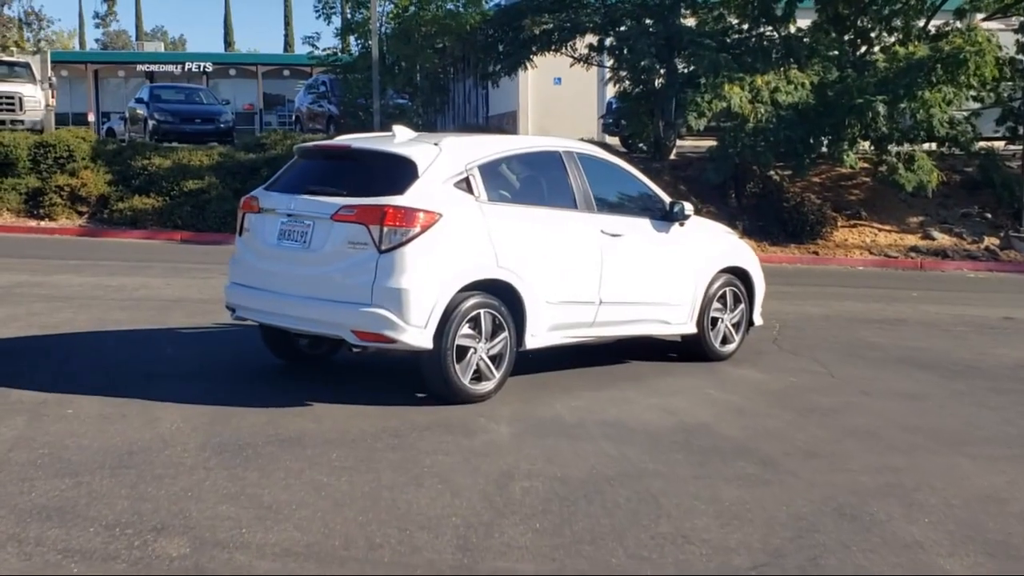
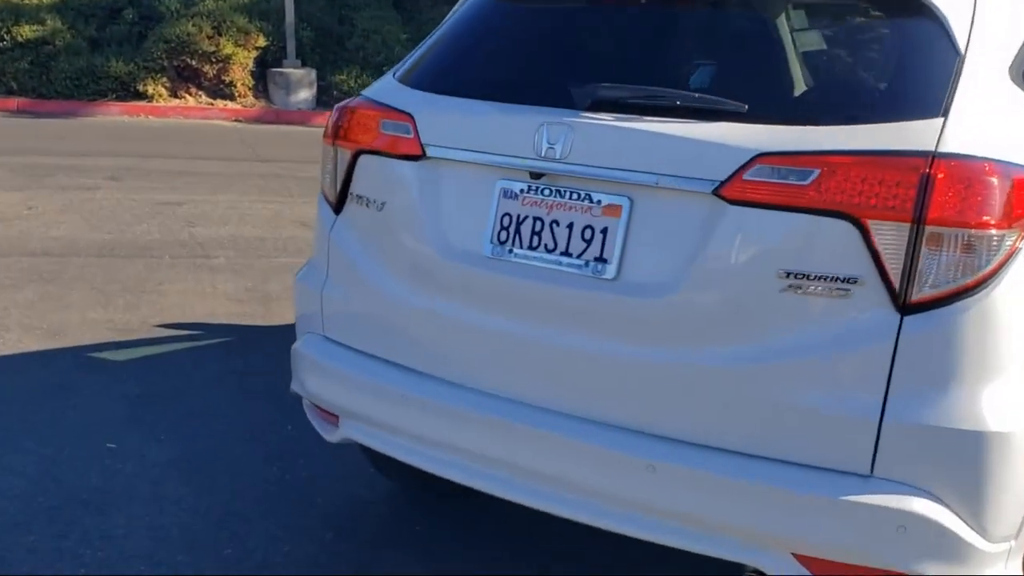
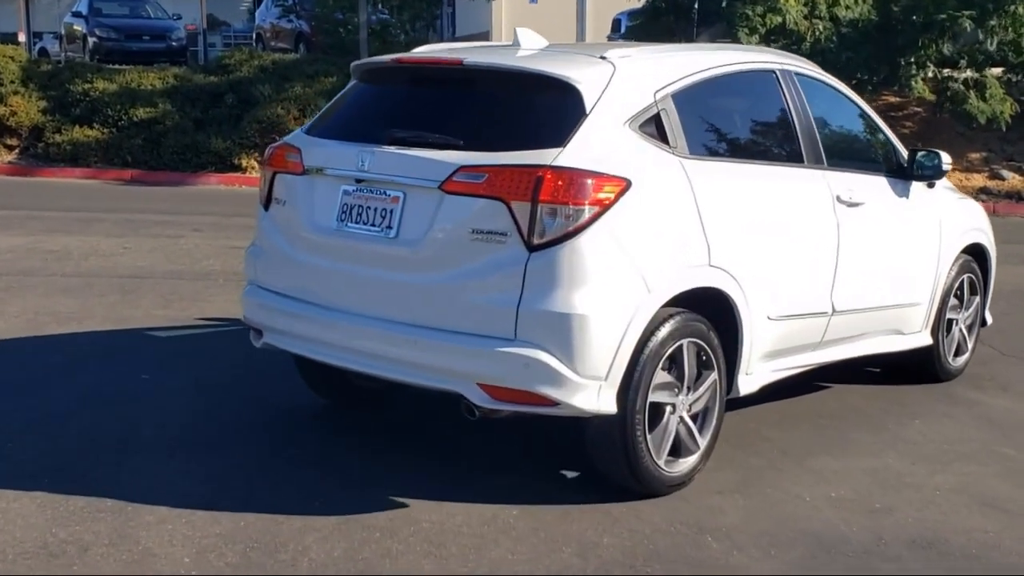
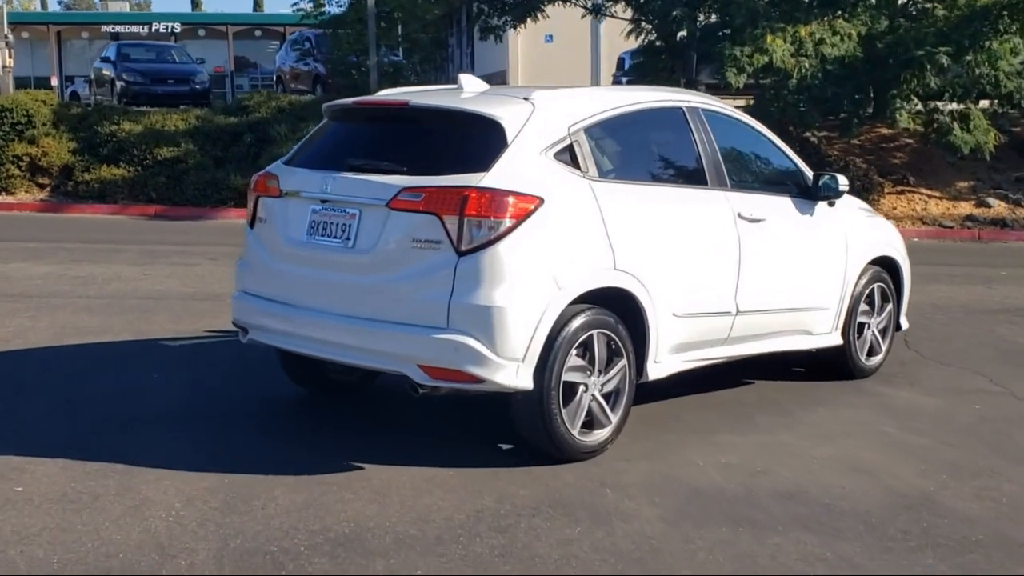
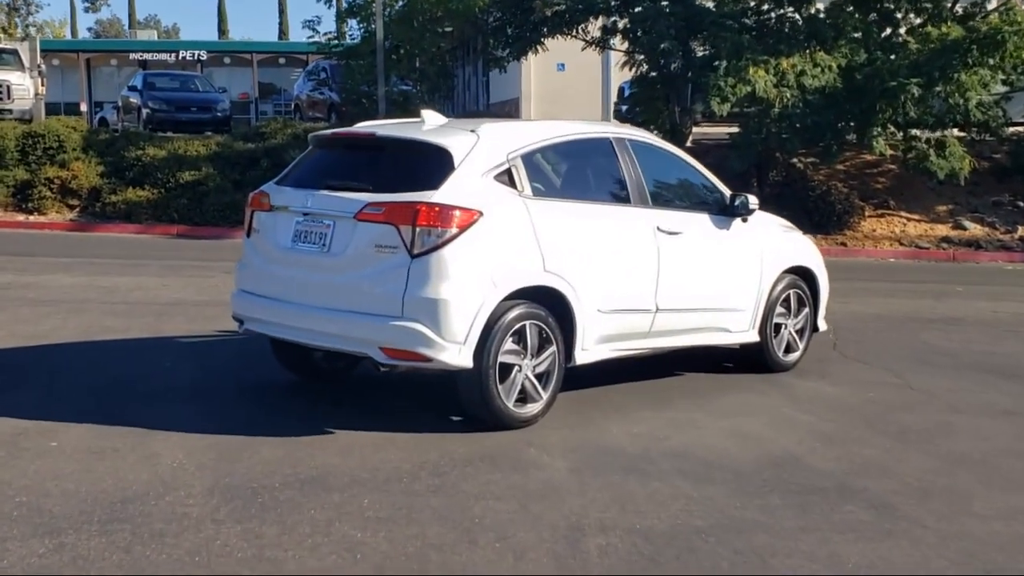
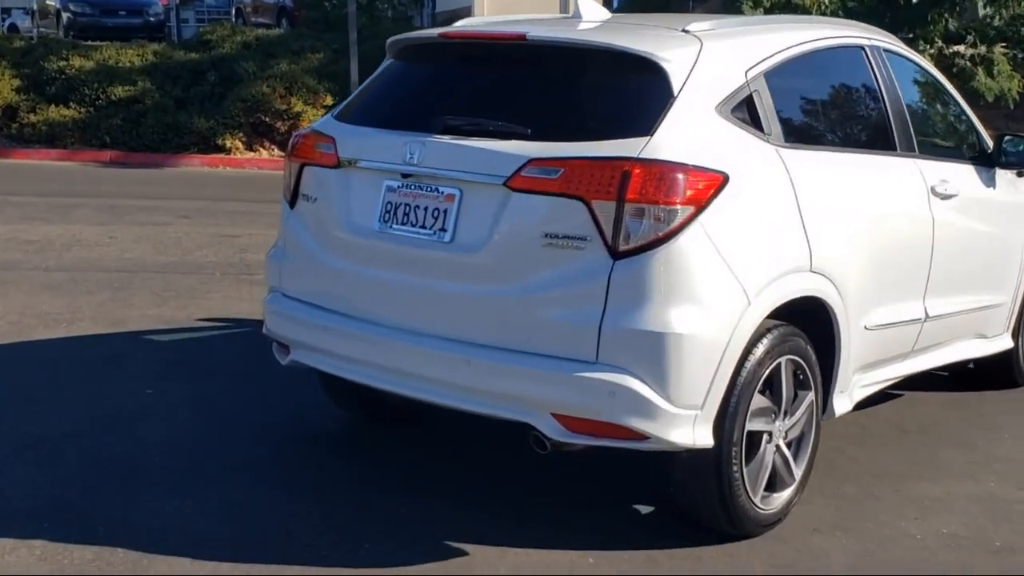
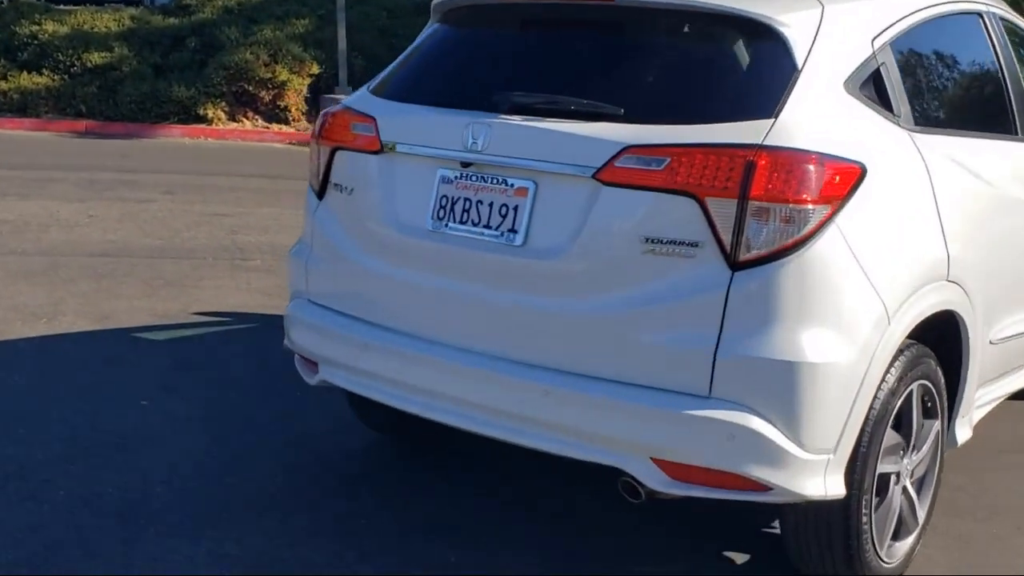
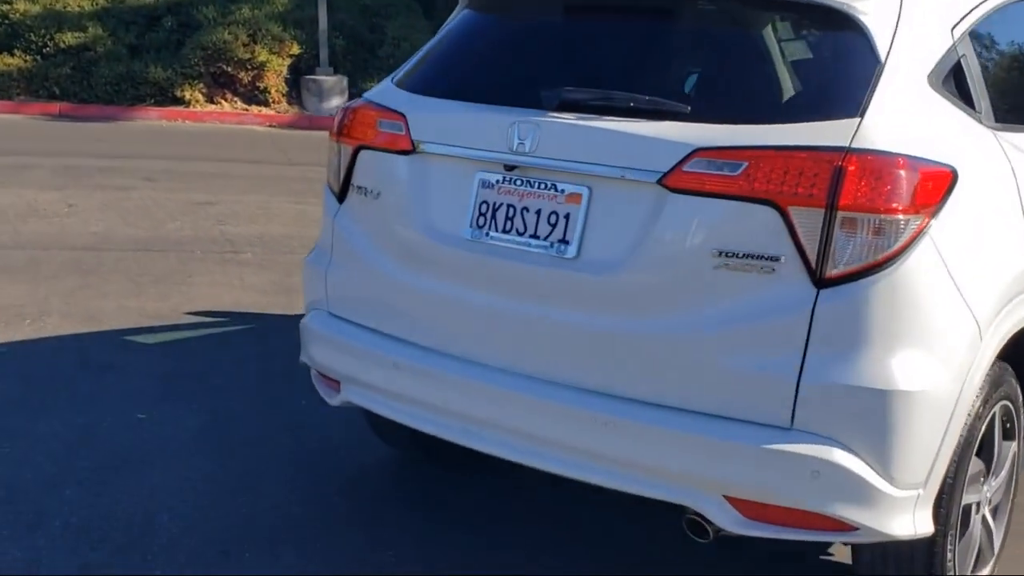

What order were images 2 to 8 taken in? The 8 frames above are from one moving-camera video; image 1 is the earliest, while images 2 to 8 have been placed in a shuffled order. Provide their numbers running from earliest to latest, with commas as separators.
5, 4, 3, 6, 7, 8, 2
